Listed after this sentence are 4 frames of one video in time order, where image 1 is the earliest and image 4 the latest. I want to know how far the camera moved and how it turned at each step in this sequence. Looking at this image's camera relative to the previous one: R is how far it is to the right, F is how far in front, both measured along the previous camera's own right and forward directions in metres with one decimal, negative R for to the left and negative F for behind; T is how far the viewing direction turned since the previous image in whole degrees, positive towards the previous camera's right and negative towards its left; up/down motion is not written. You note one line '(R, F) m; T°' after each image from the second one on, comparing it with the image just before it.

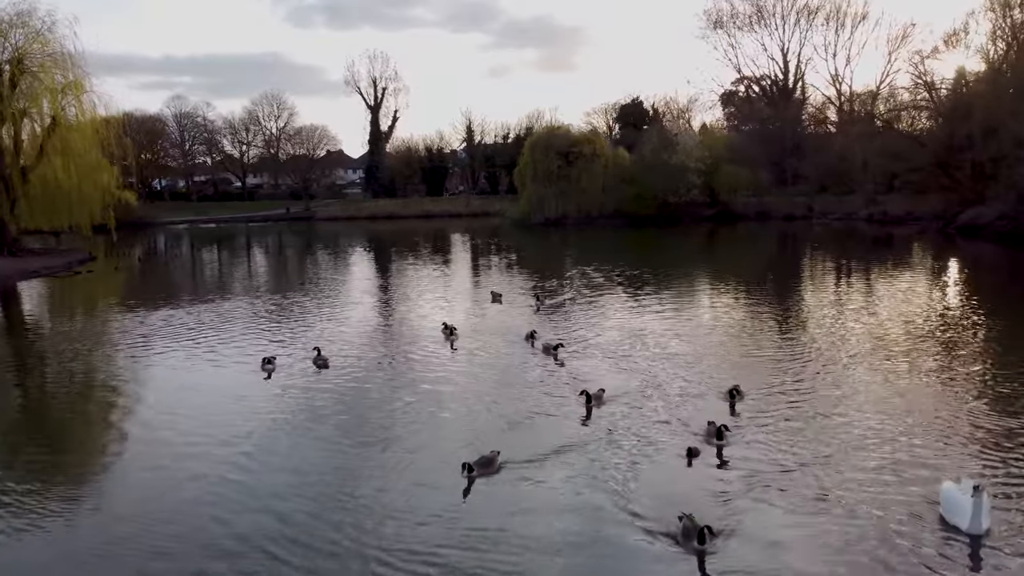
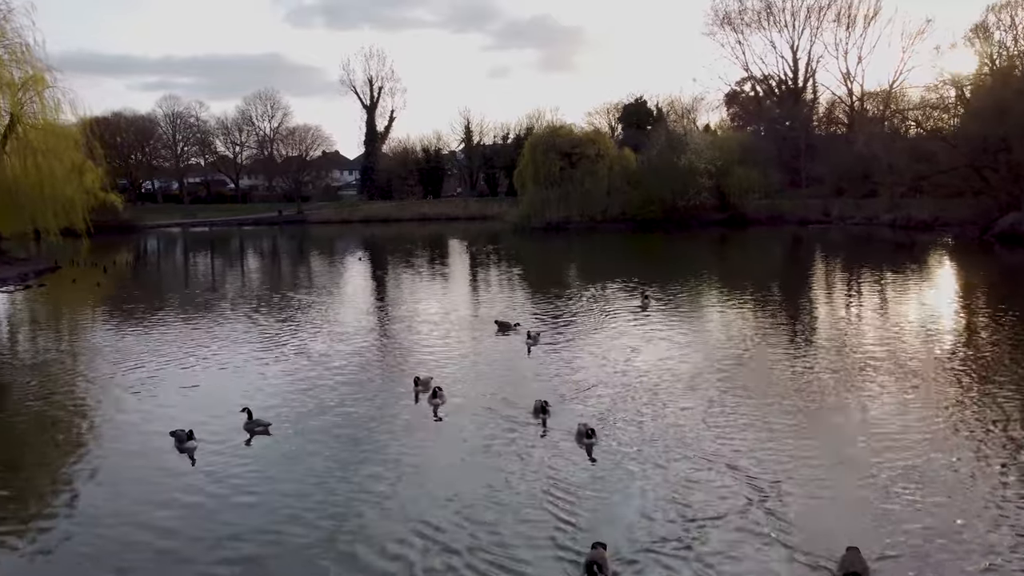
(0.0, +2.1) m; 0°
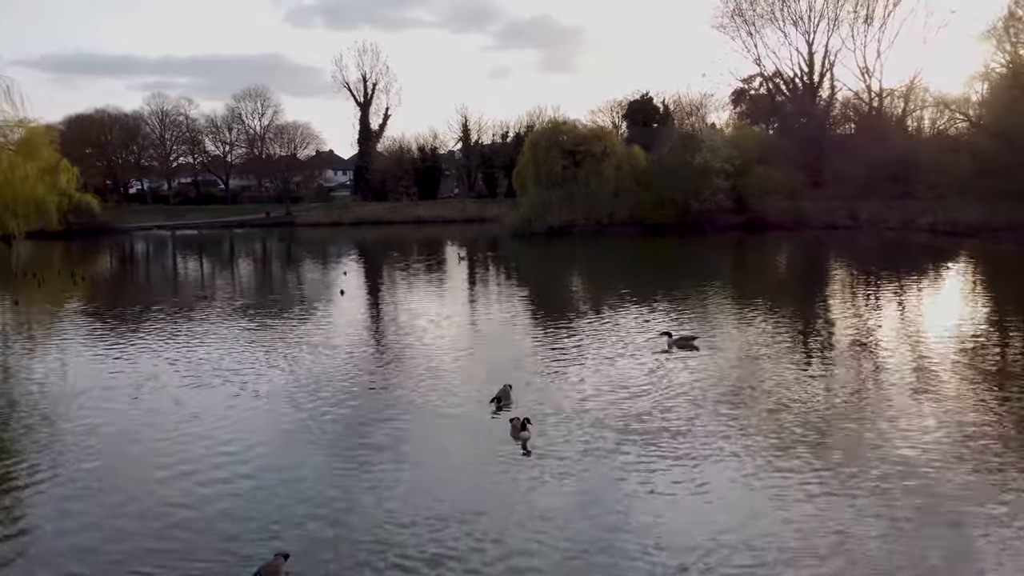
(0.0, +3.1) m; 0°
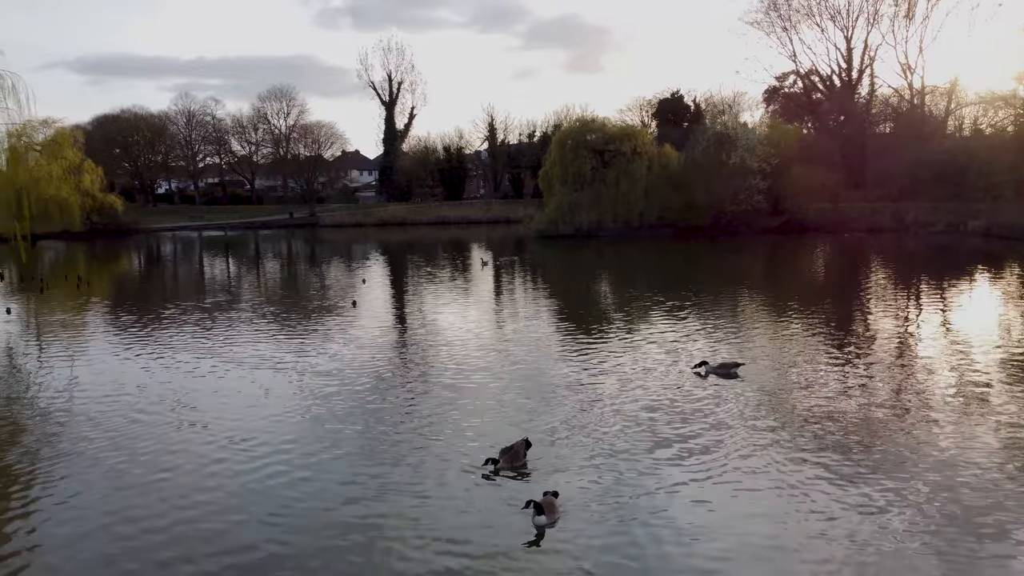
(0.0, +1.2) m; -2°
